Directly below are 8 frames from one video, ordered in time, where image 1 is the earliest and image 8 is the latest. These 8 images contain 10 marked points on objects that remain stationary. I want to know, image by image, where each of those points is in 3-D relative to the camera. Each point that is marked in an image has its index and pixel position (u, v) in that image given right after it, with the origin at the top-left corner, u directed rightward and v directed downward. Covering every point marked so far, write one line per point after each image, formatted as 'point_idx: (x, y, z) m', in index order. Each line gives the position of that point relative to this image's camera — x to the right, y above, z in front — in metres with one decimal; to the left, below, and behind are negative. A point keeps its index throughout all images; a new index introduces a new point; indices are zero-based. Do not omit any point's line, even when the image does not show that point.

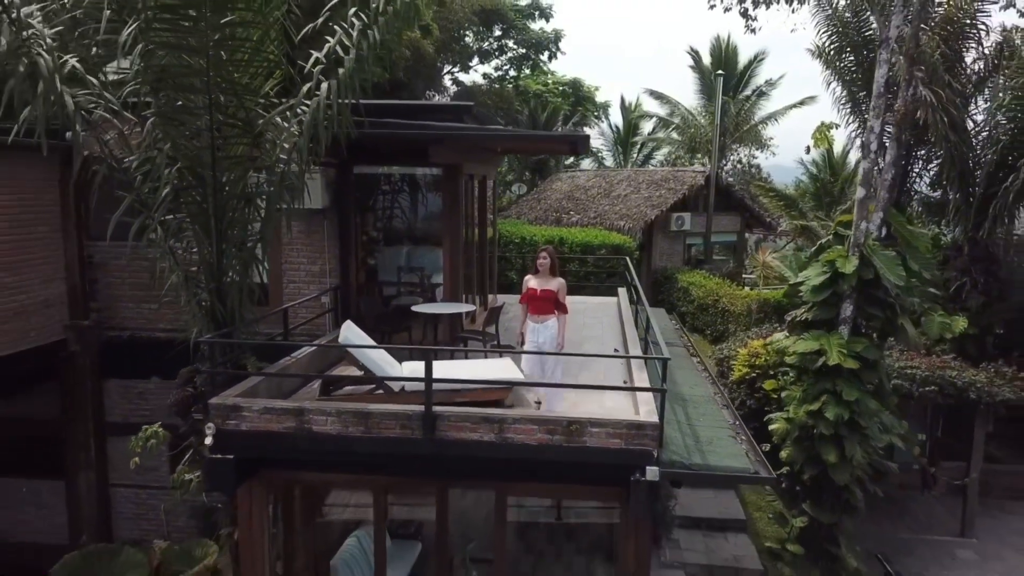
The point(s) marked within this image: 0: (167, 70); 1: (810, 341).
0: (-2.3, +1.5, +5.4) m
1: (+3.1, -0.6, +8.3) m
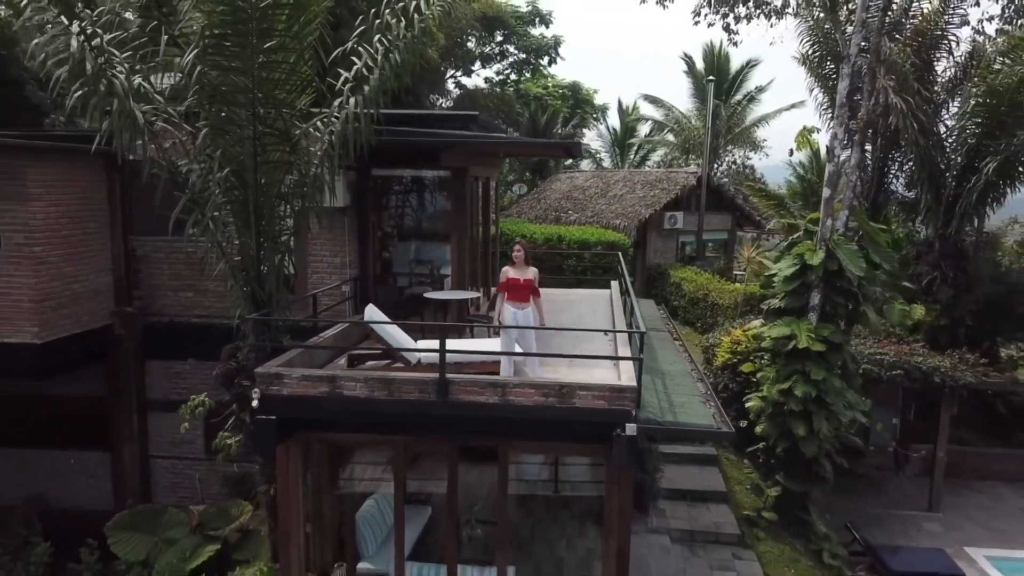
0: (-2.3, +1.6, +6.3) m
1: (+3.1, -0.4, +9.2) m
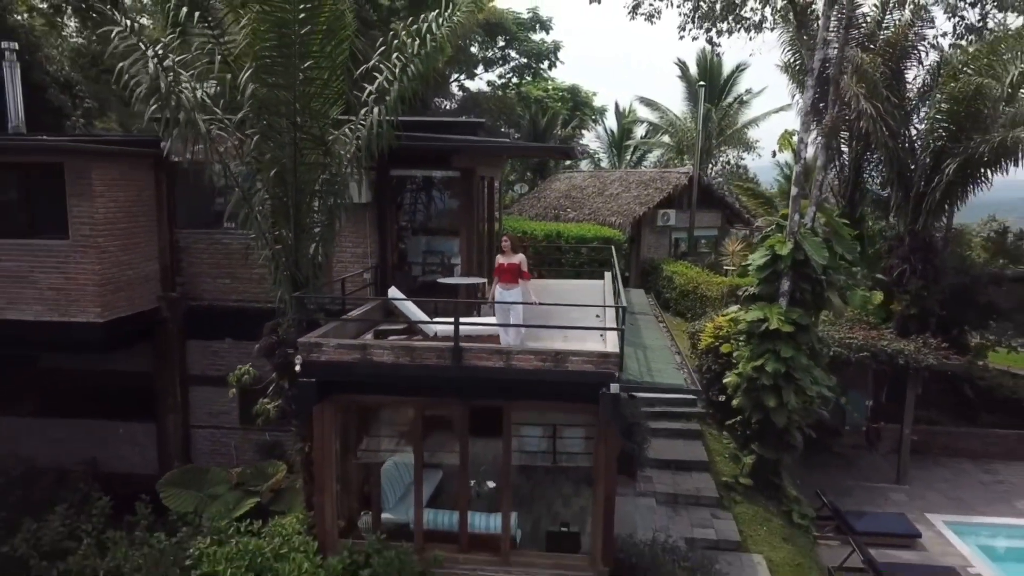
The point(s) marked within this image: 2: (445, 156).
0: (-2.3, +1.7, +7.4) m
1: (+3.1, -0.3, +10.3) m
2: (-0.8, +1.6, +9.7) m
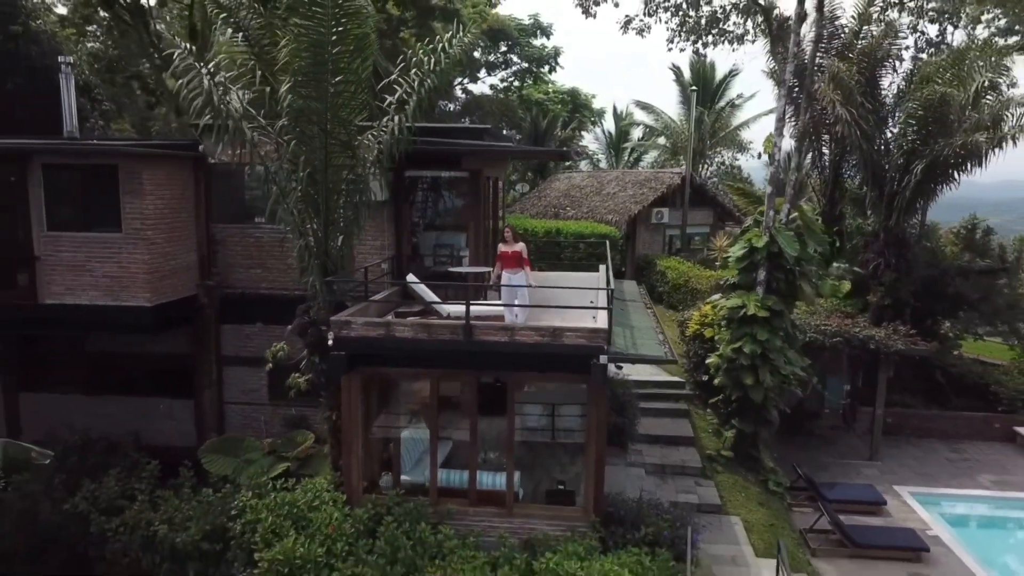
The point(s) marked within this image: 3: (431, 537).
0: (-2.2, +1.9, +8.5) m
1: (+3.2, -0.1, +11.4) m
2: (-0.7, +1.7, +10.8) m
3: (-0.8, -2.4, +8.0) m
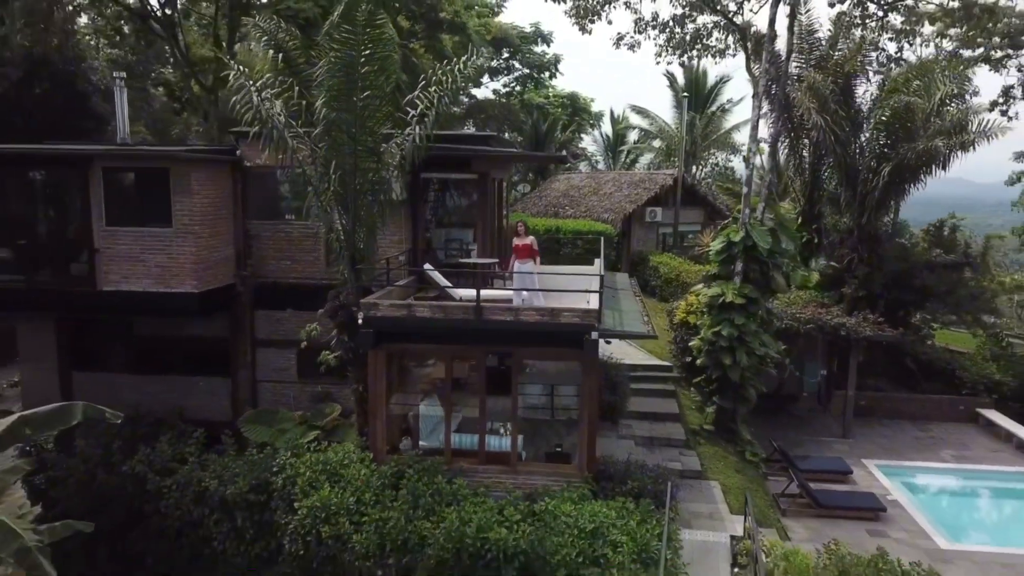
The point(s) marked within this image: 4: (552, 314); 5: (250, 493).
0: (-2.2, +2.0, +9.8) m
1: (+3.2, 0.0, +12.7) m
2: (-0.7, +1.9, +12.1) m
3: (-0.8, -2.3, +9.3) m
4: (+0.5, -0.3, +9.3) m
5: (-3.2, -2.5, +9.7) m
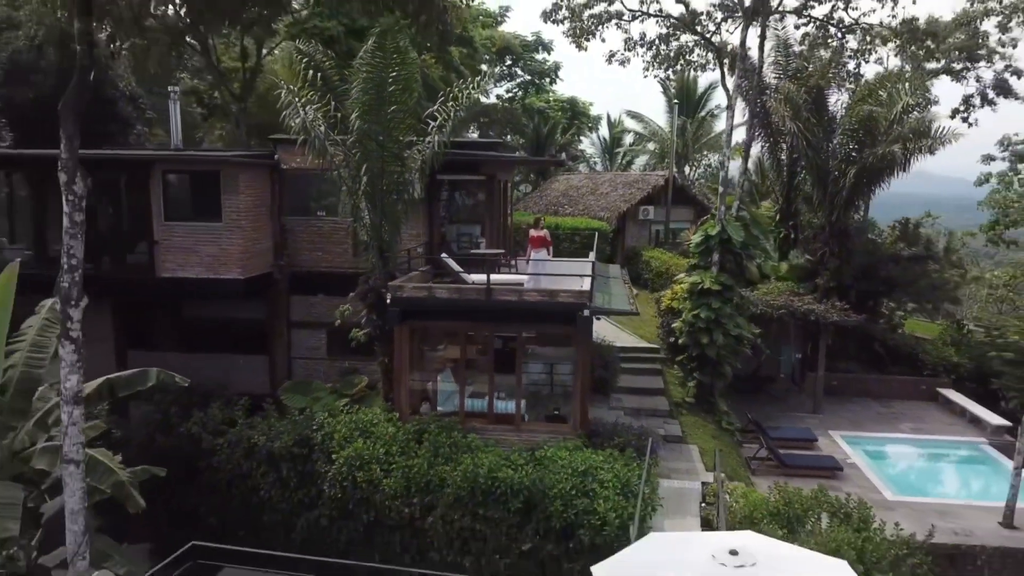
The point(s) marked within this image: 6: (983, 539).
0: (-2.1, +2.2, +11.5) m
1: (+3.3, +0.2, +14.4) m
2: (-0.6, +2.1, +13.8) m
3: (-0.7, -2.1, +11.0) m
4: (+0.5, -0.1, +11.0) m
5: (-3.1, -2.3, +11.4) m
6: (+6.5, -3.5, +11.1) m
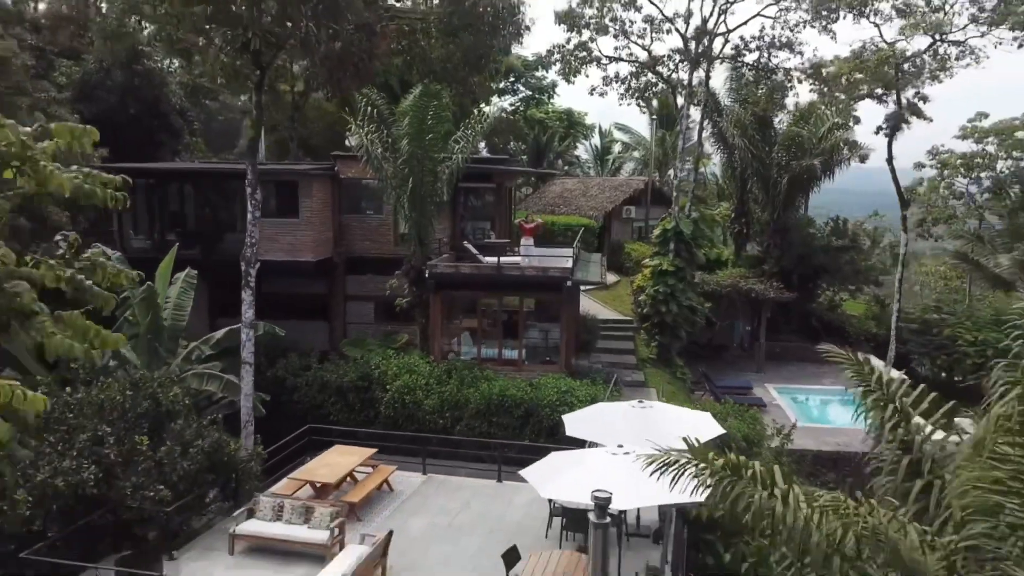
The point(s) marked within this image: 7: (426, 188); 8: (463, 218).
0: (-2.0, +2.7, +15.9) m
1: (+3.4, +0.6, +18.7) m
2: (-0.5, +2.5, +18.1) m
3: (-0.6, -1.6, +15.3) m
4: (+0.6, +0.3, +15.3) m
5: (-3.0, -1.8, +15.8) m
6: (+6.6, -3.1, +15.4) m
7: (-1.8, +2.0, +16.3) m
8: (-1.1, +1.6, +18.5) m
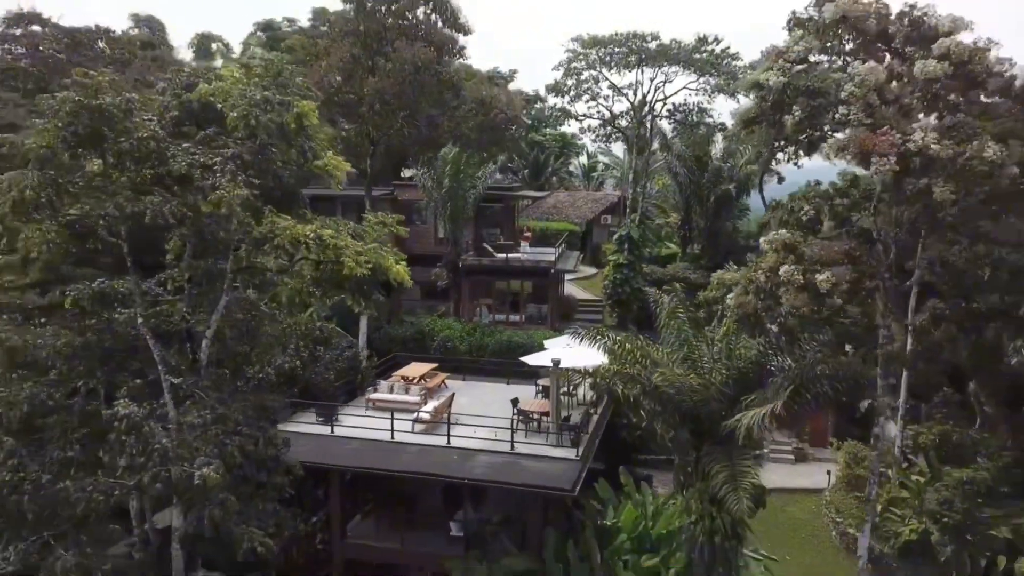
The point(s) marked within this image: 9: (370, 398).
0: (-1.9, +3.1, +24.1) m
1: (+3.5, +1.1, +26.9) m
2: (-0.4, +2.9, +26.3) m
3: (-0.5, -1.2, +23.5) m
4: (+0.7, +0.7, +23.5) m
5: (-2.9, -1.4, +24.0) m
6: (+6.7, -2.6, +23.6) m
7: (-1.7, +2.5, +24.5) m
8: (-1.0, +2.0, +26.7) m
9: (-3.1, -2.4, +17.4) m
